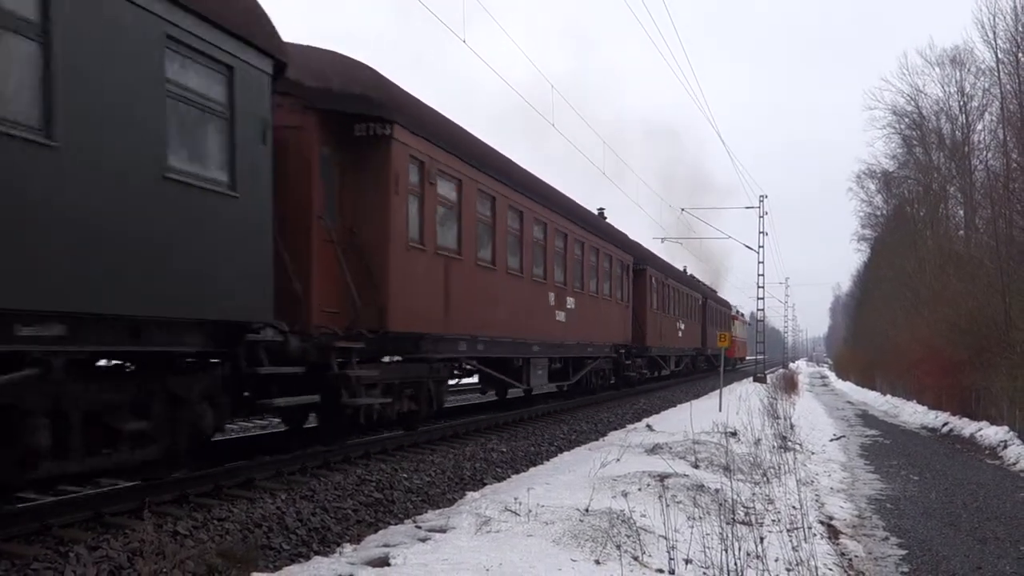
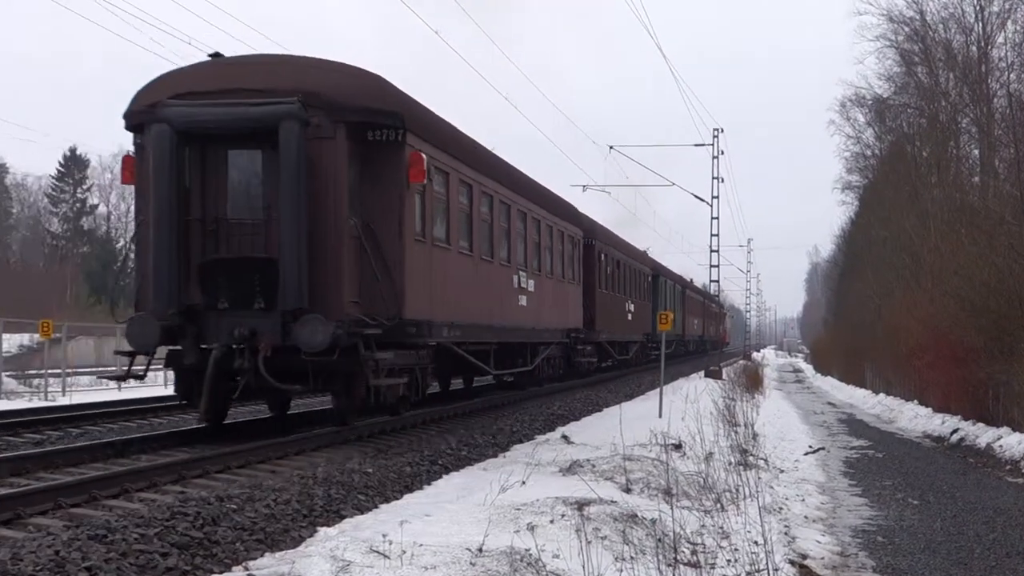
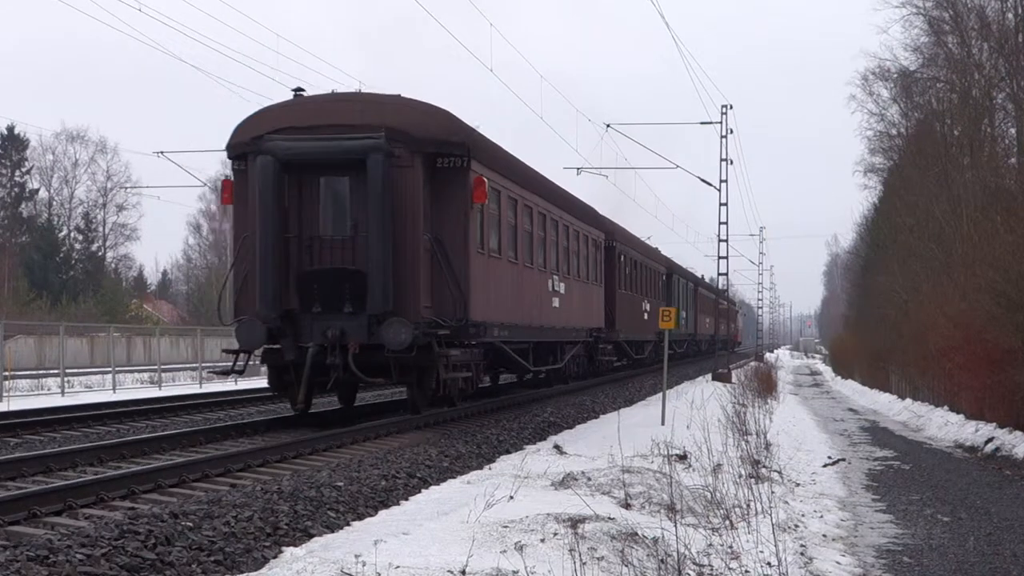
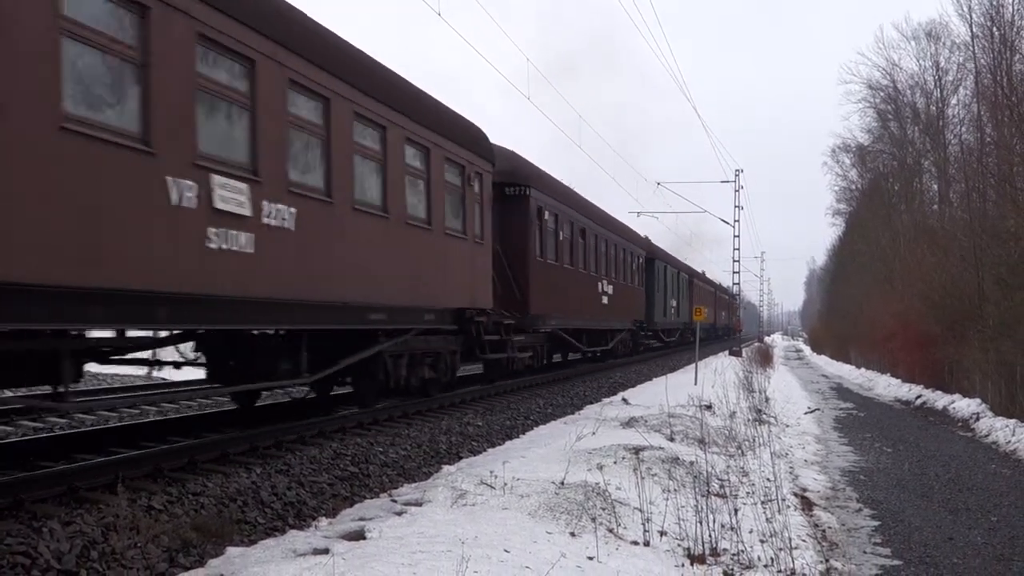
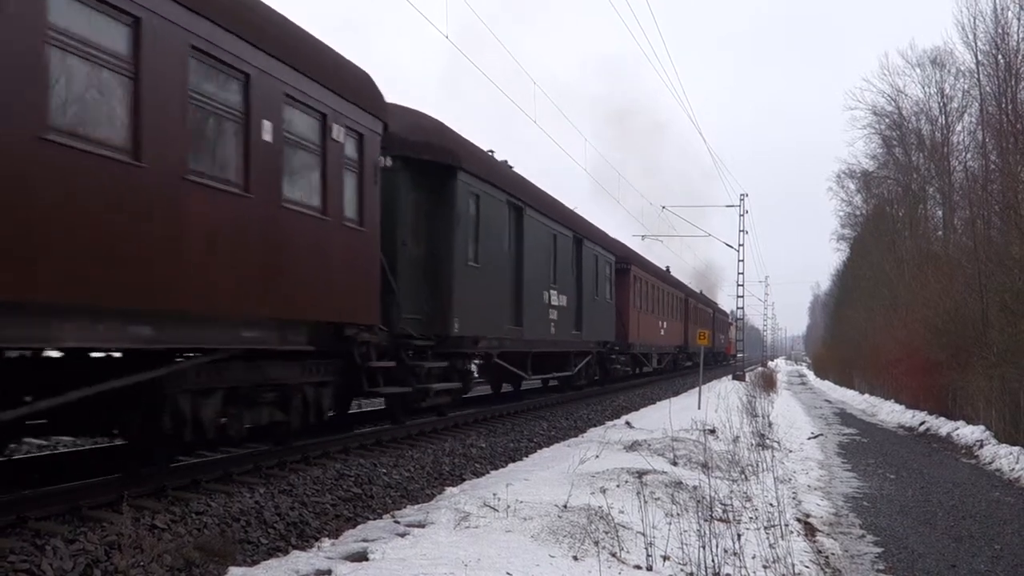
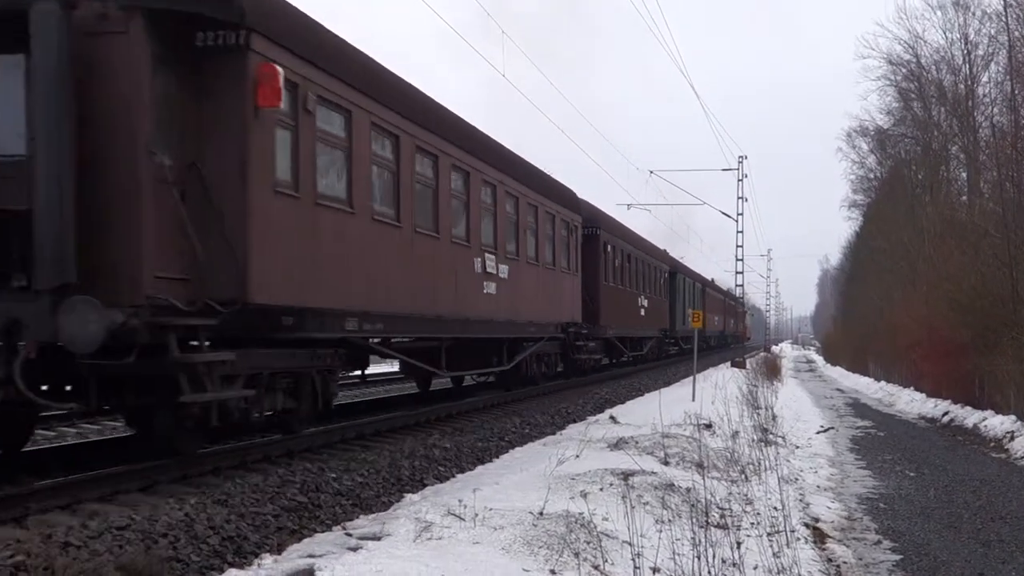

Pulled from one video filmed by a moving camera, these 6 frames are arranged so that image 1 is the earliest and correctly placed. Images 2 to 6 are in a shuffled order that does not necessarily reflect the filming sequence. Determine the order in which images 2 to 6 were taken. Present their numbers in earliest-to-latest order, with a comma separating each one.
5, 4, 6, 2, 3
